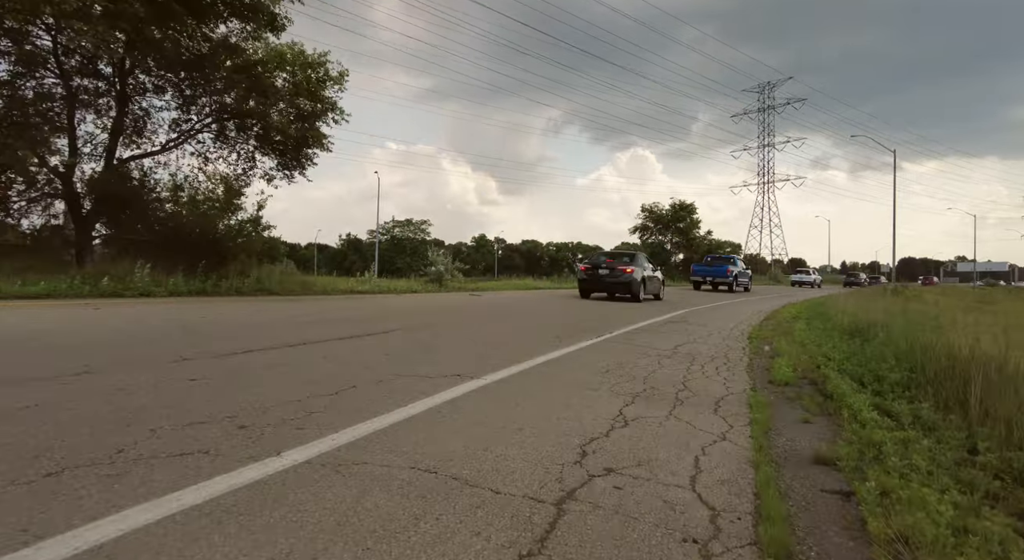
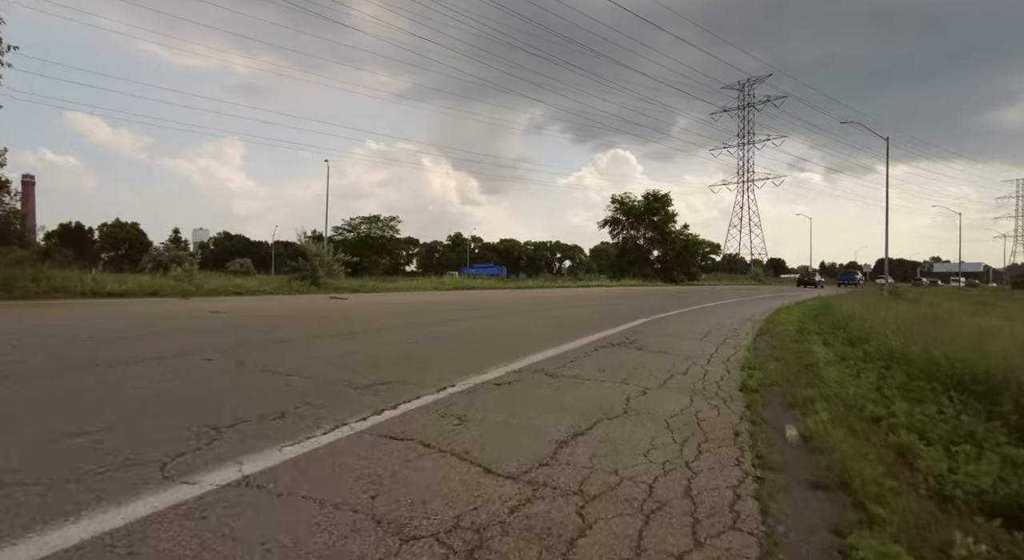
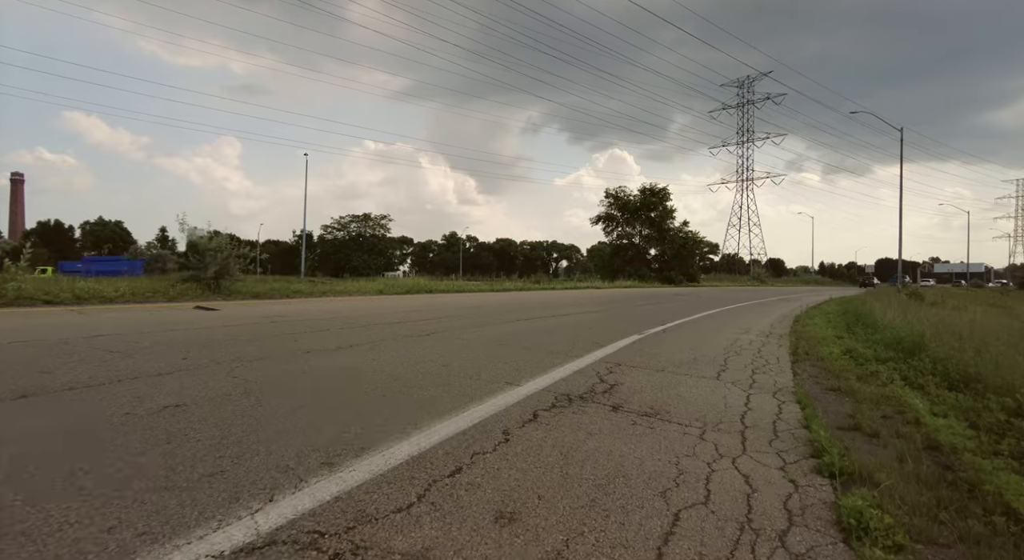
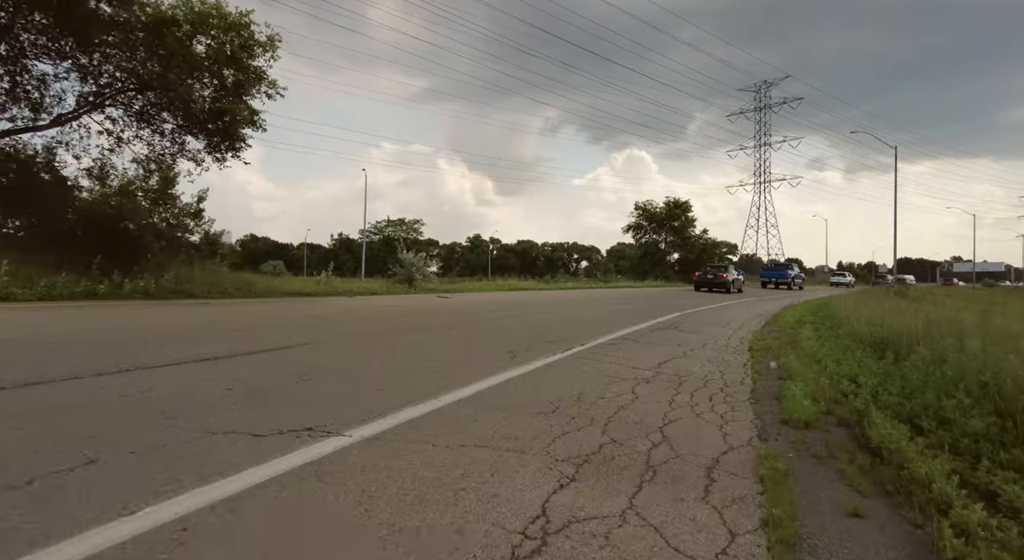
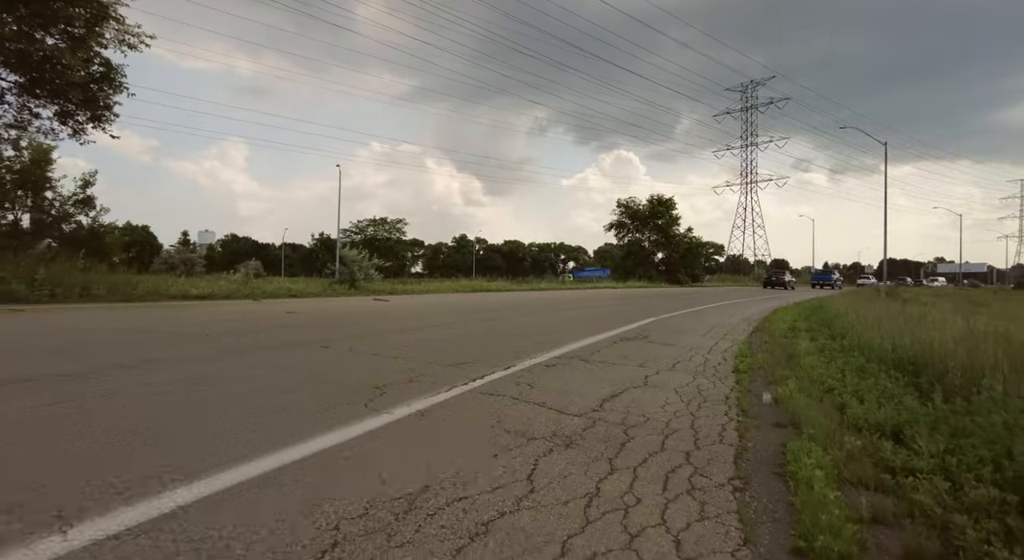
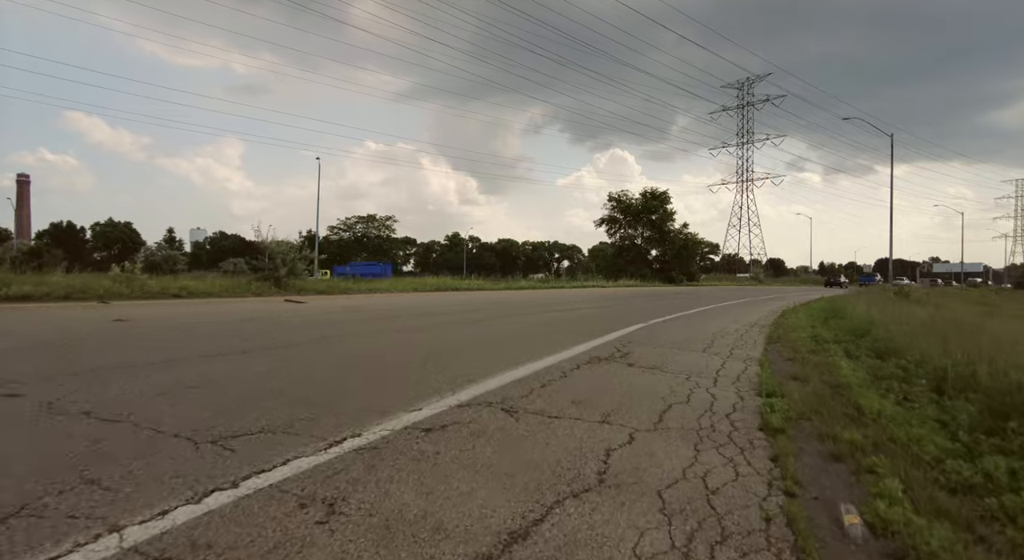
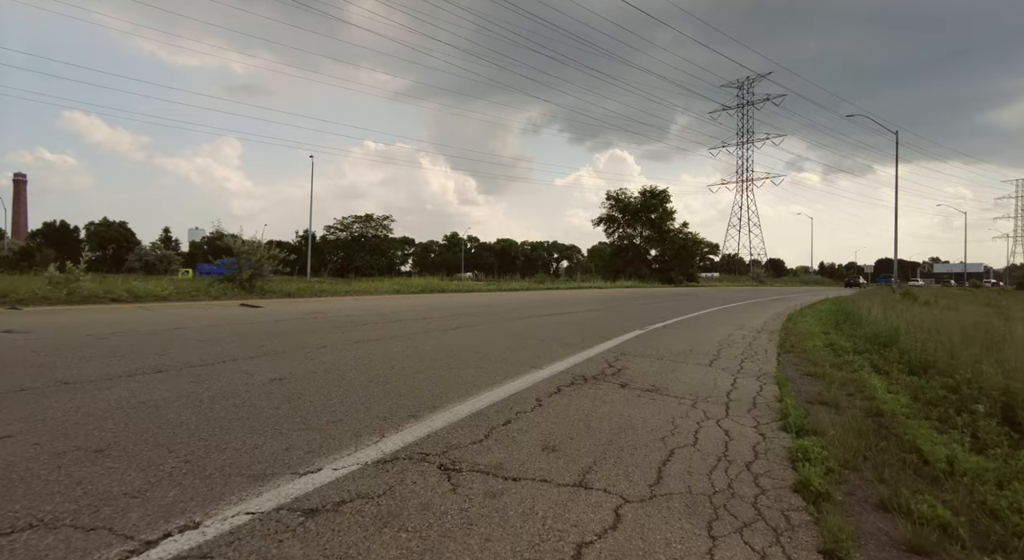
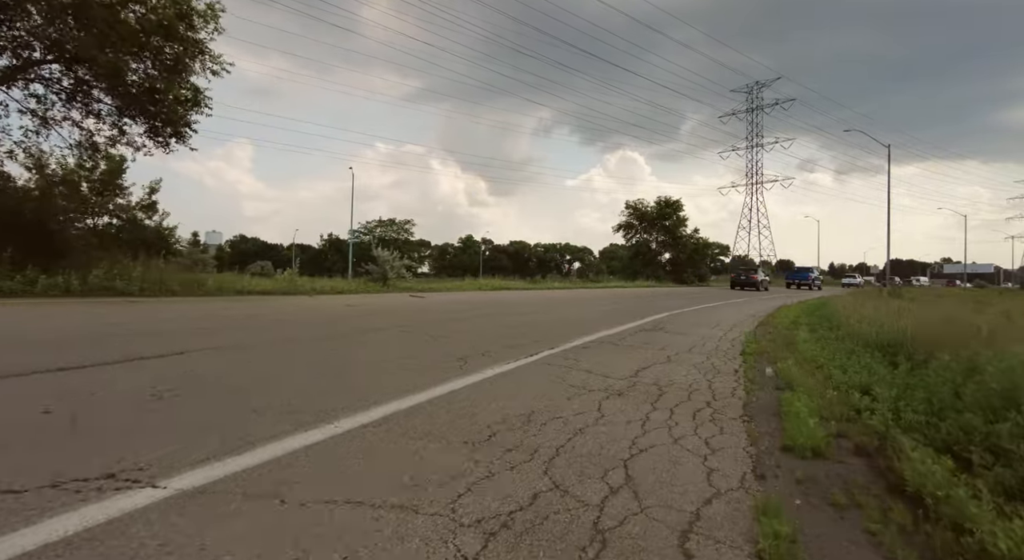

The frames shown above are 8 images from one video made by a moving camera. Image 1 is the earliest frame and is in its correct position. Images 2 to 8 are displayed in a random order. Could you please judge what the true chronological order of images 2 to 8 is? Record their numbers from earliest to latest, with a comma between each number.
4, 8, 5, 2, 6, 7, 3
